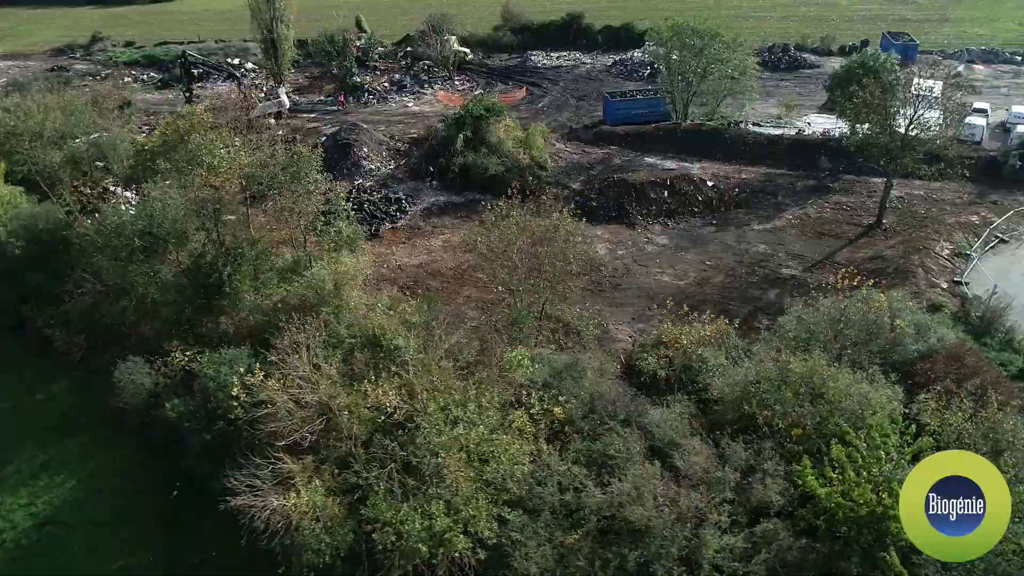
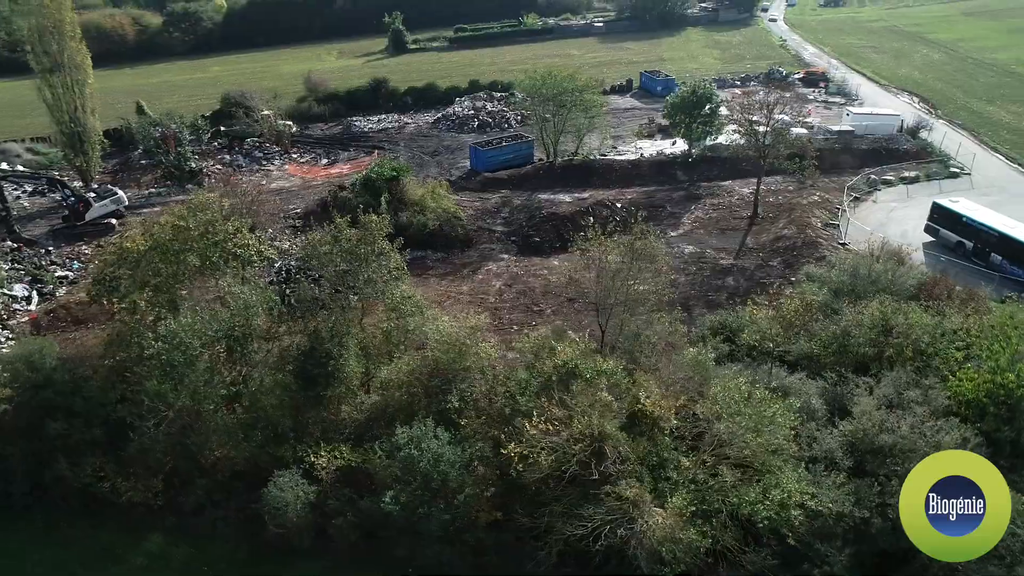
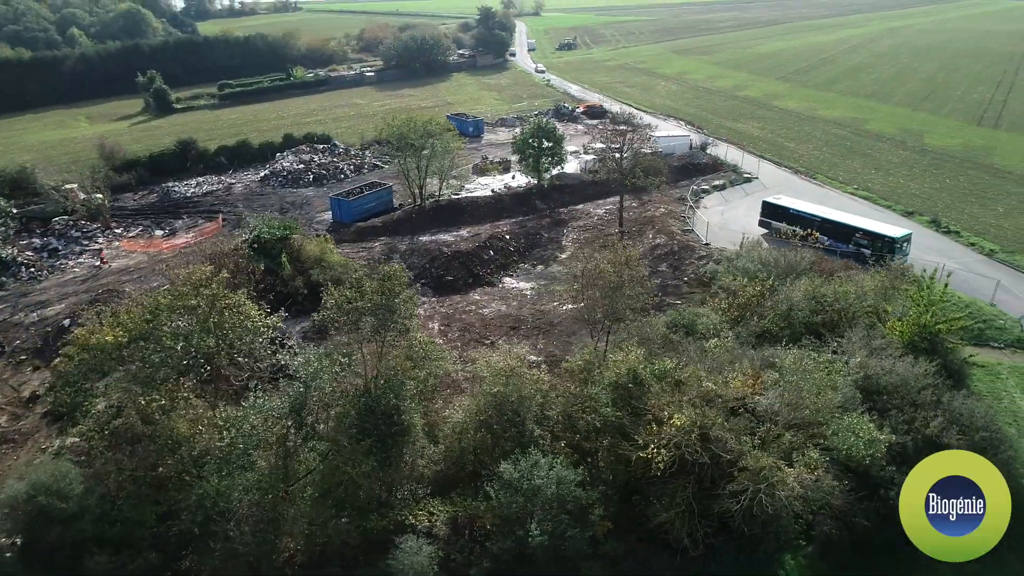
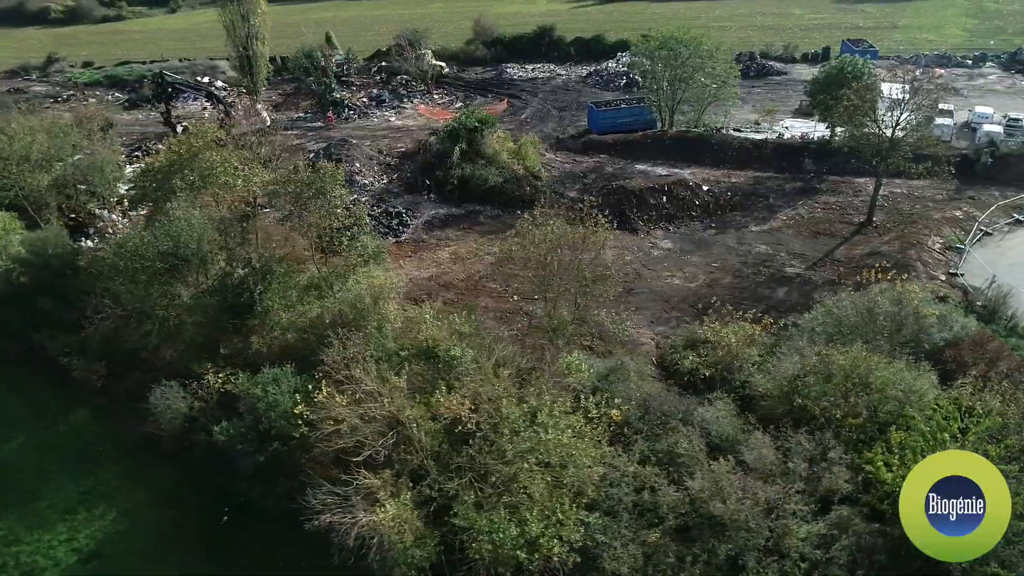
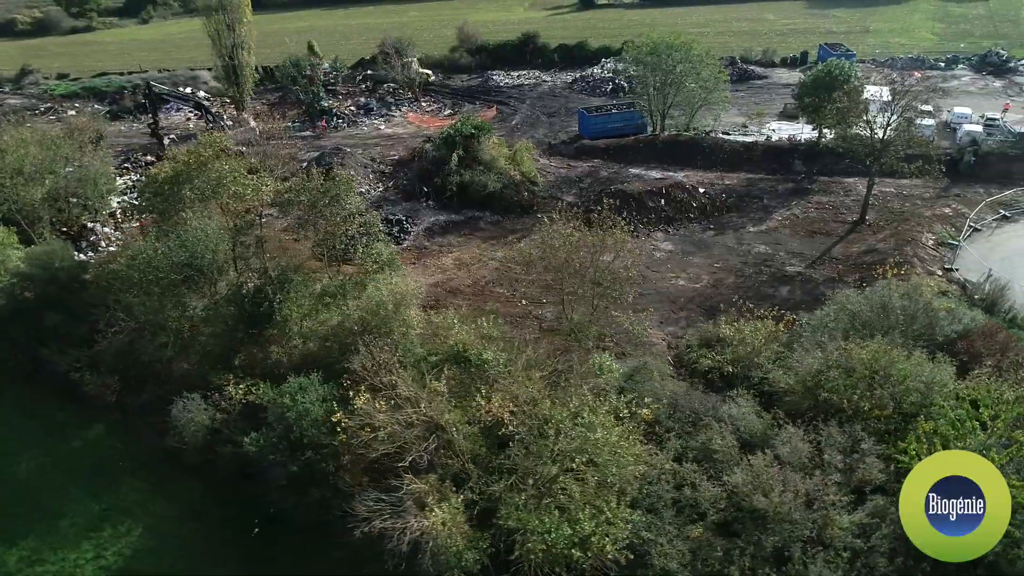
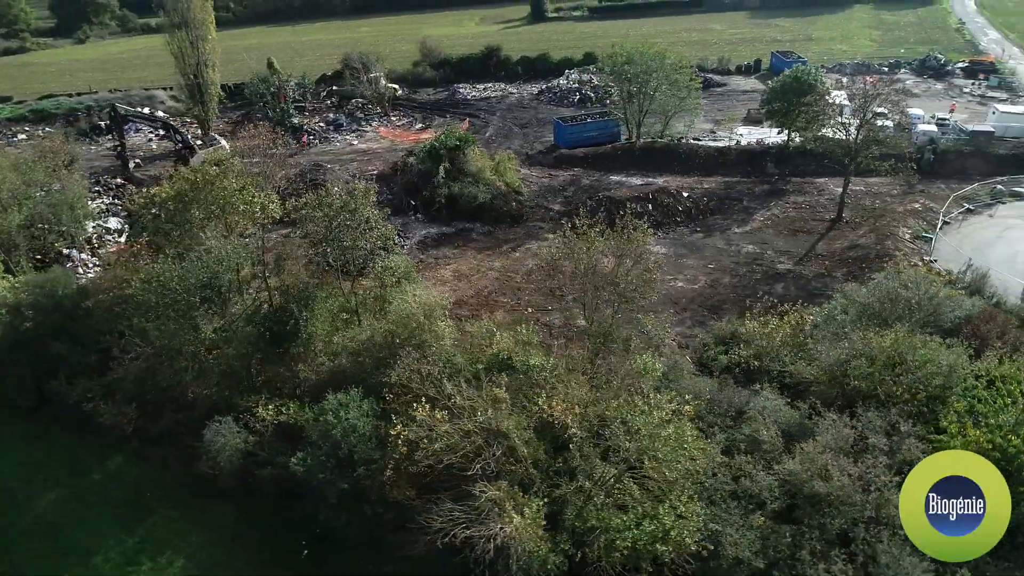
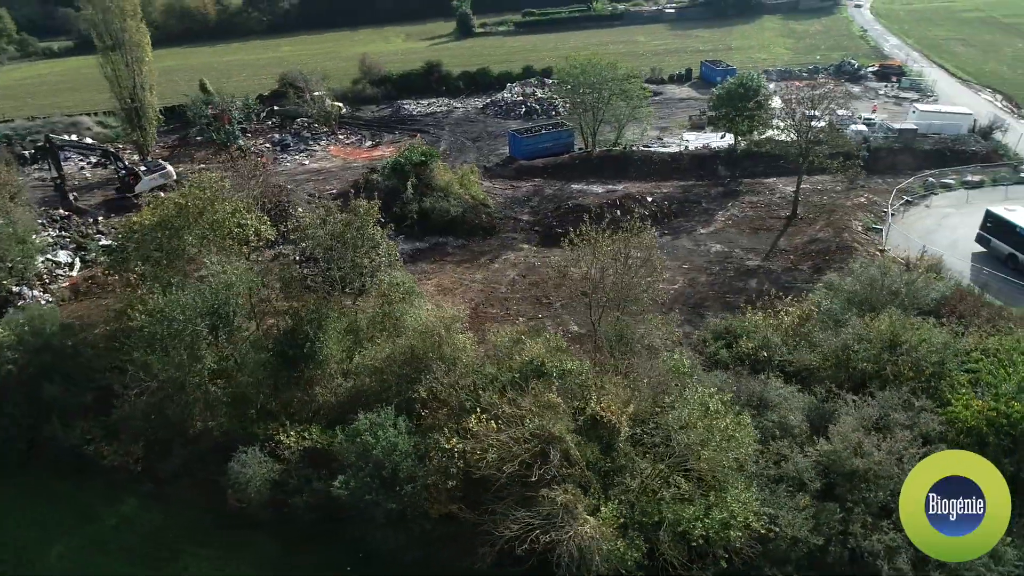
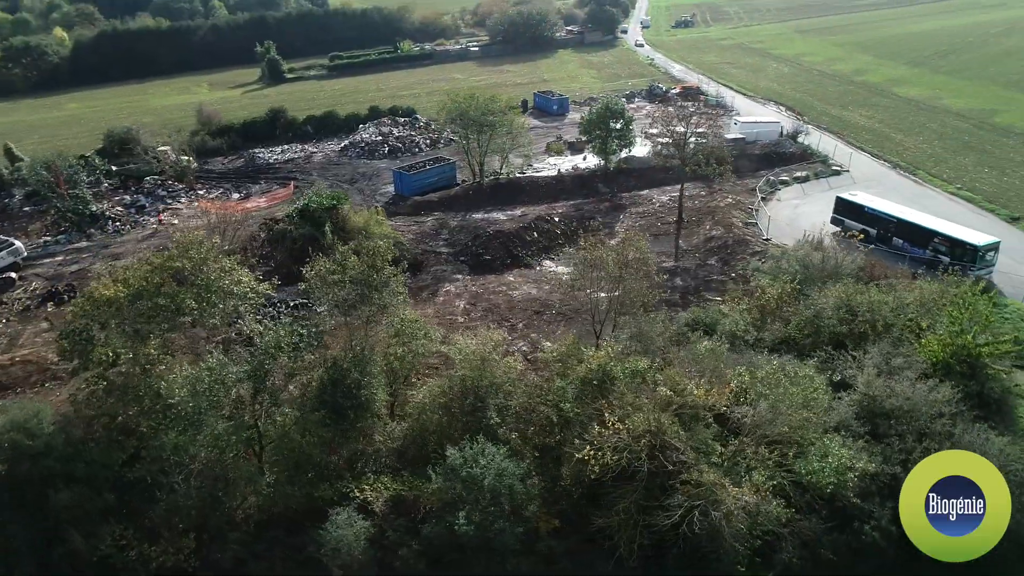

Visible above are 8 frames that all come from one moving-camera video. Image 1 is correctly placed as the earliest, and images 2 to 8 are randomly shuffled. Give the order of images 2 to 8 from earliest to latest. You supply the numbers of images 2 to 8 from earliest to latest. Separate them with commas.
4, 5, 6, 7, 2, 8, 3
